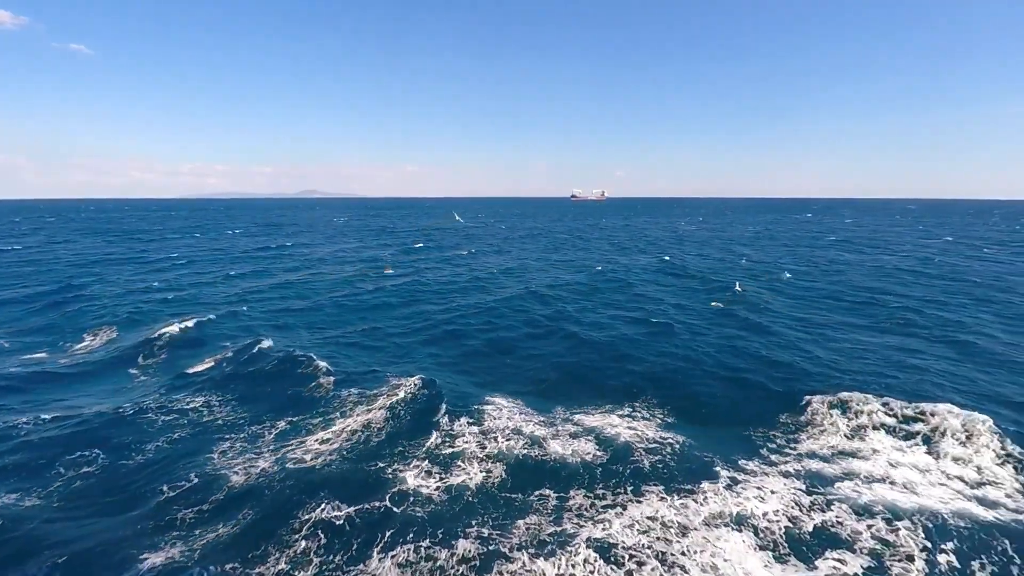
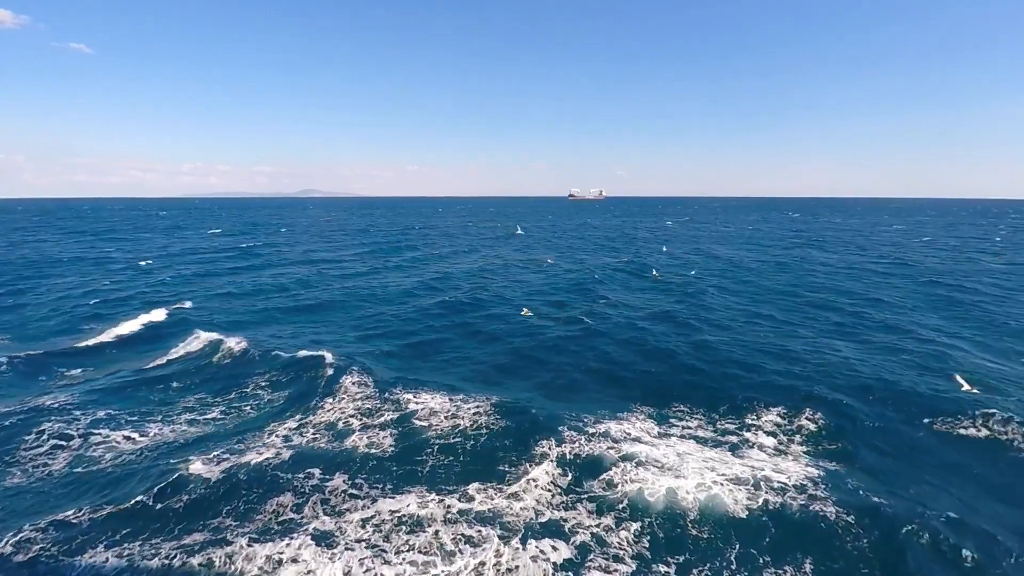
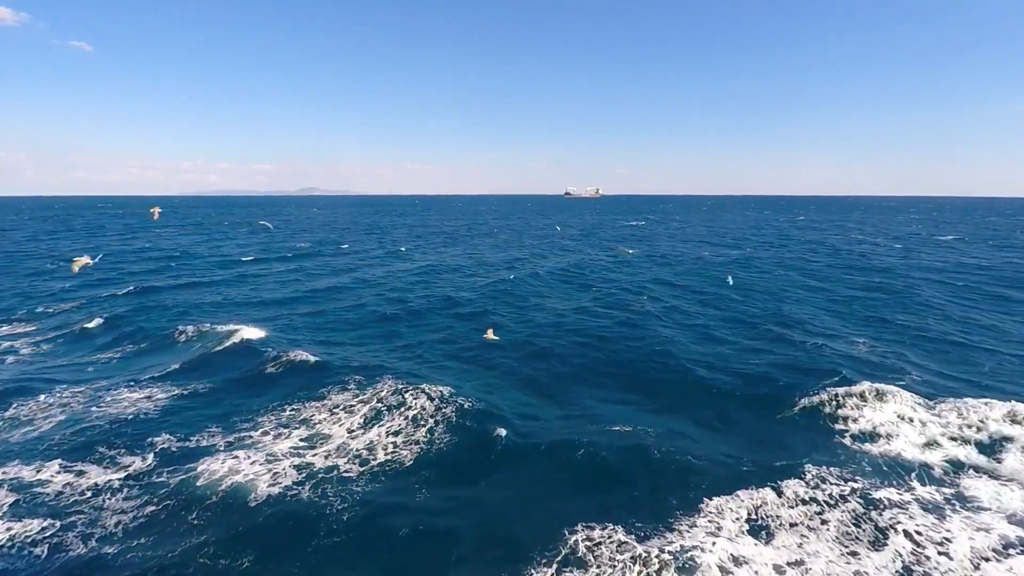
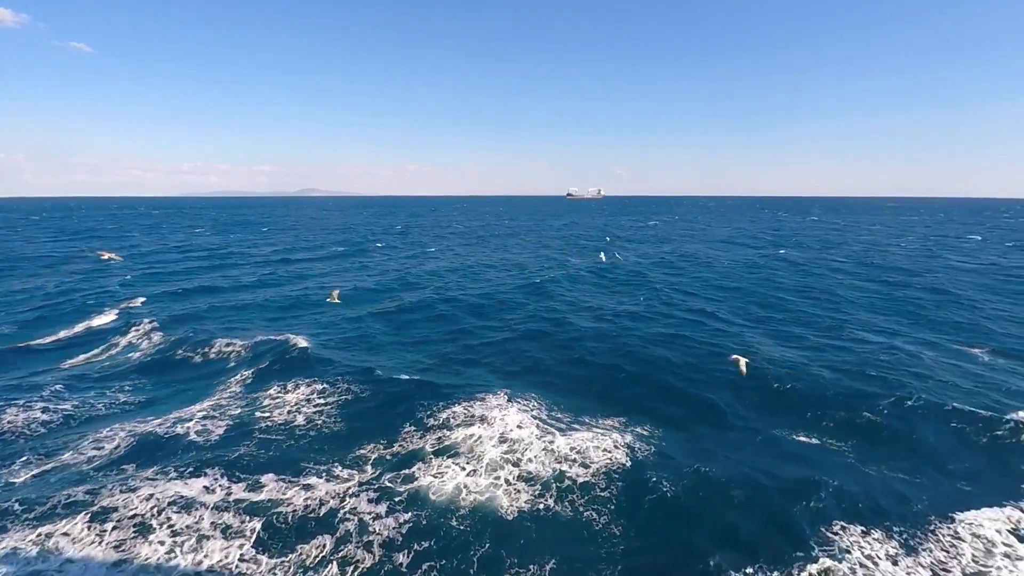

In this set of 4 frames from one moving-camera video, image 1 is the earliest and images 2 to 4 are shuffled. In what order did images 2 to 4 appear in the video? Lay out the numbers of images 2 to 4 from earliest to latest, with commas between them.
2, 4, 3
